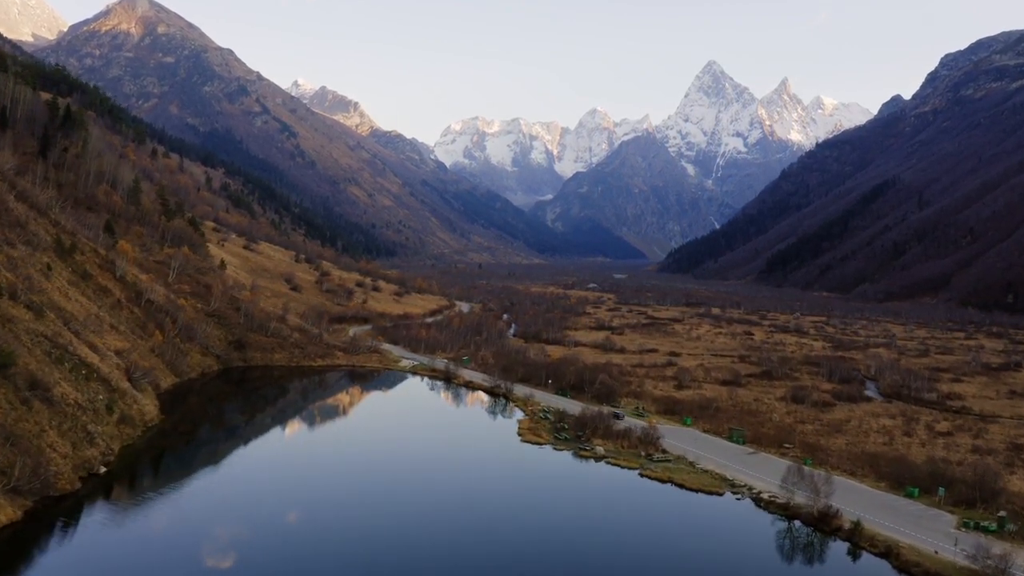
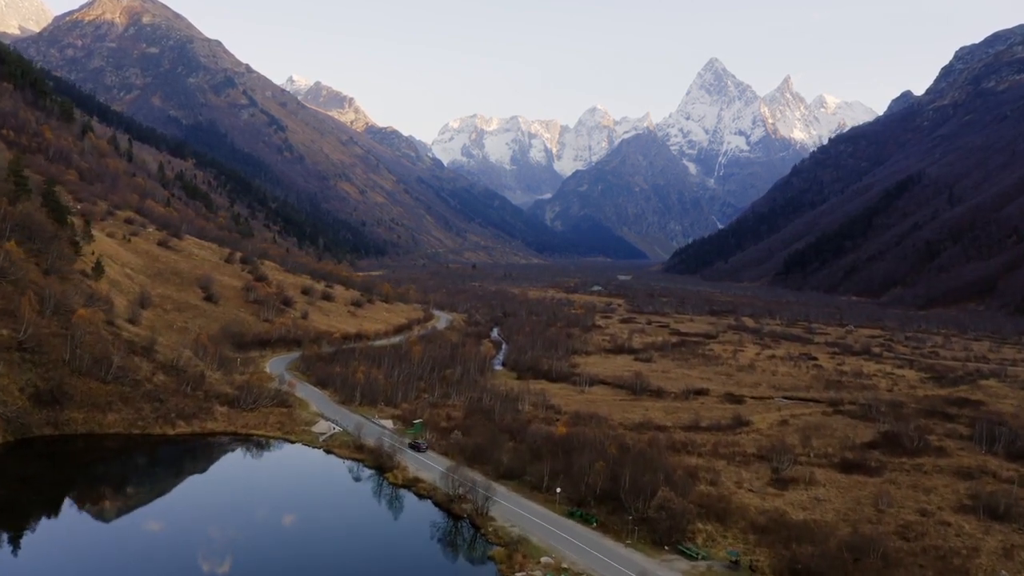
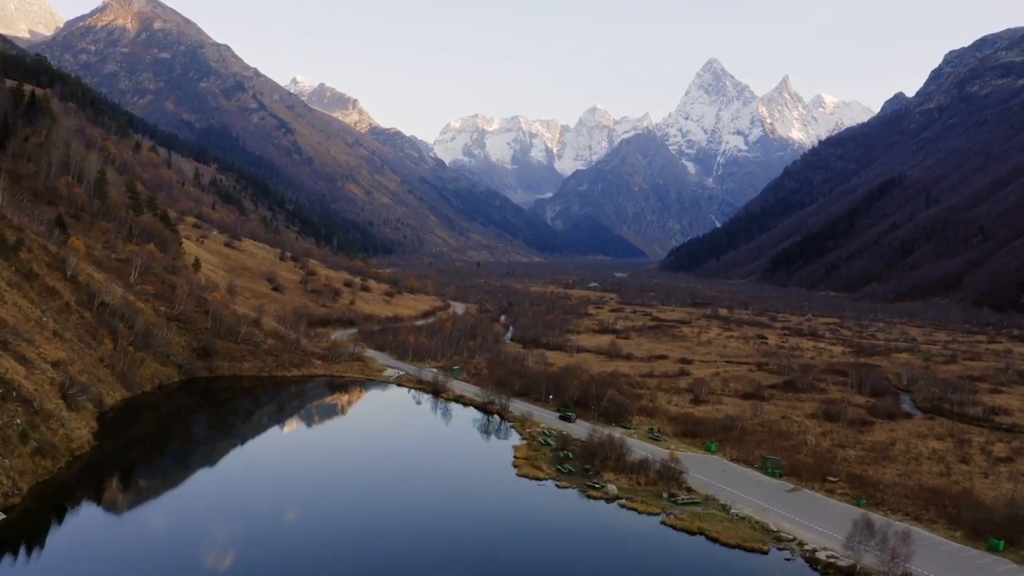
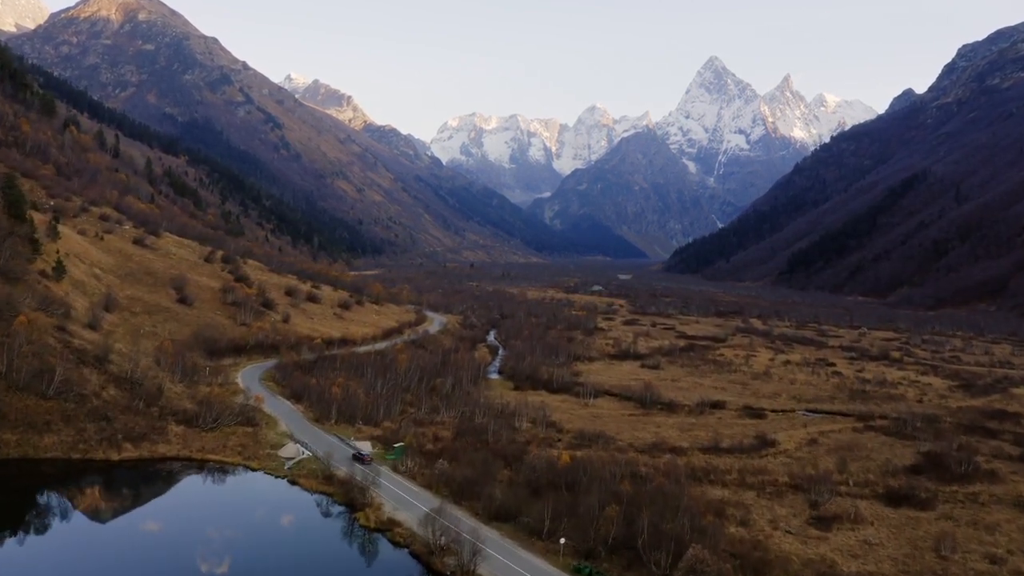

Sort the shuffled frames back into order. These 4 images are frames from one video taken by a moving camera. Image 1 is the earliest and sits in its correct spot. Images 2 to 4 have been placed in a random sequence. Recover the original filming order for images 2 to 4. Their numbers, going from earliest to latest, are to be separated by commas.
3, 2, 4
